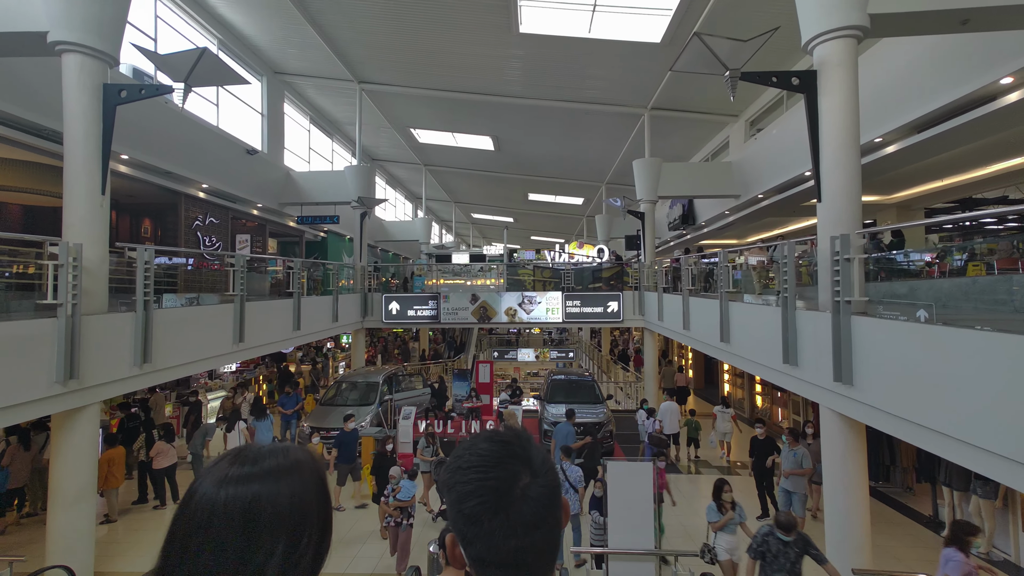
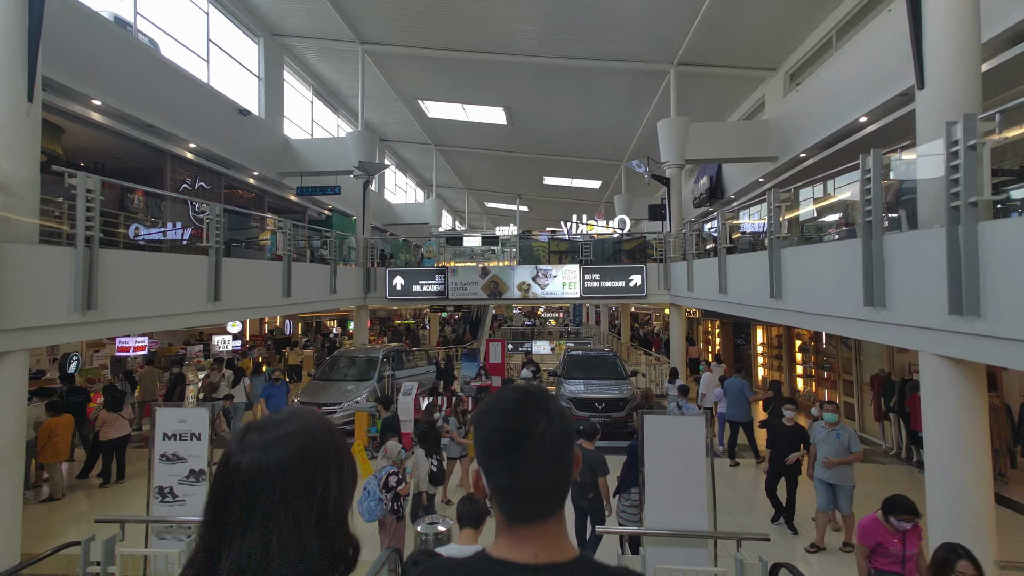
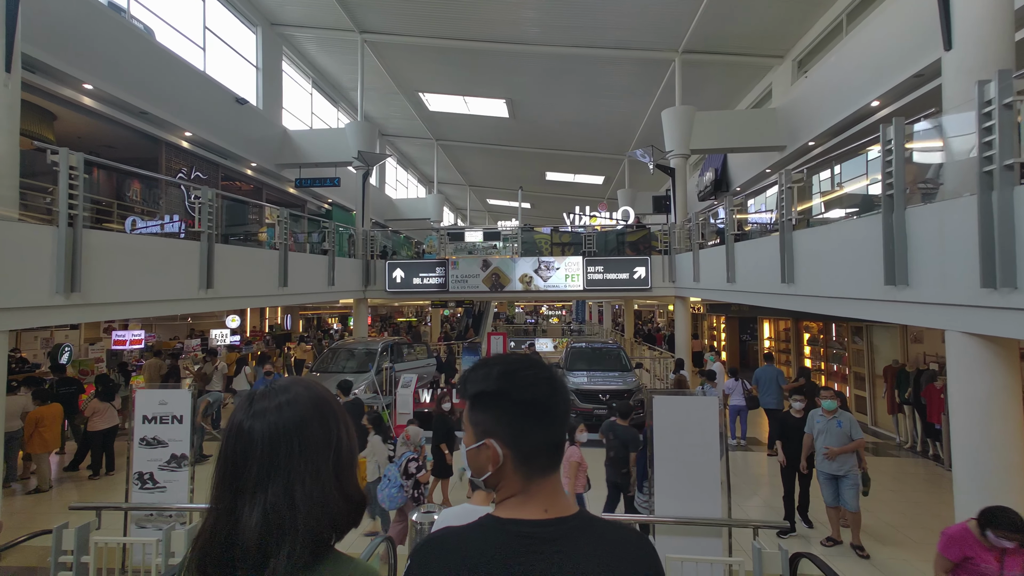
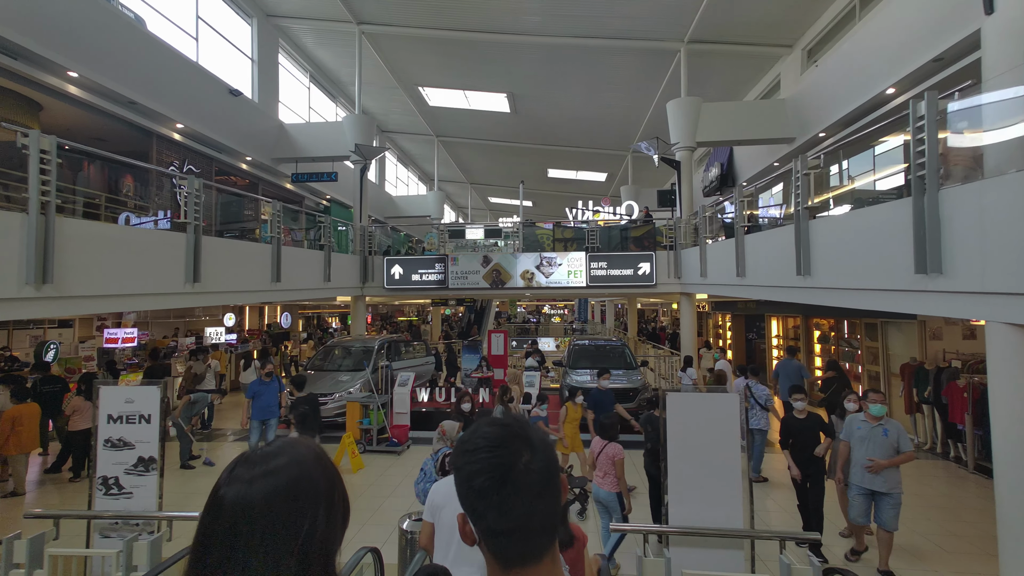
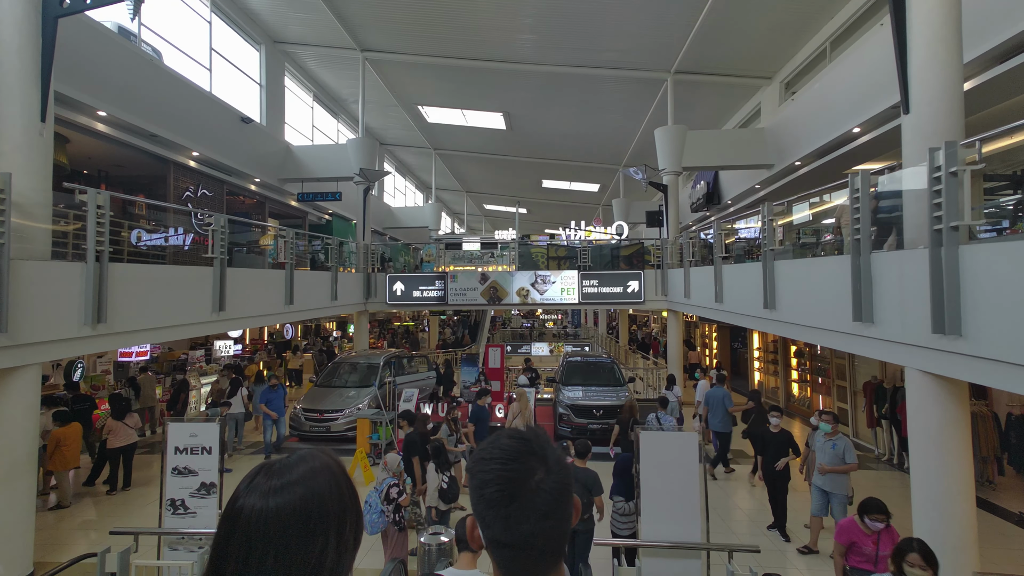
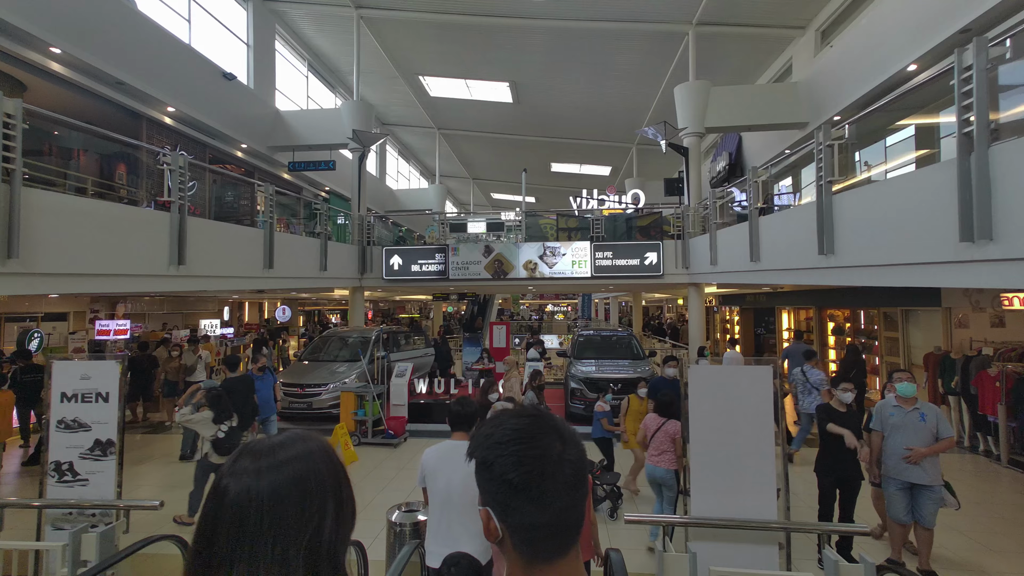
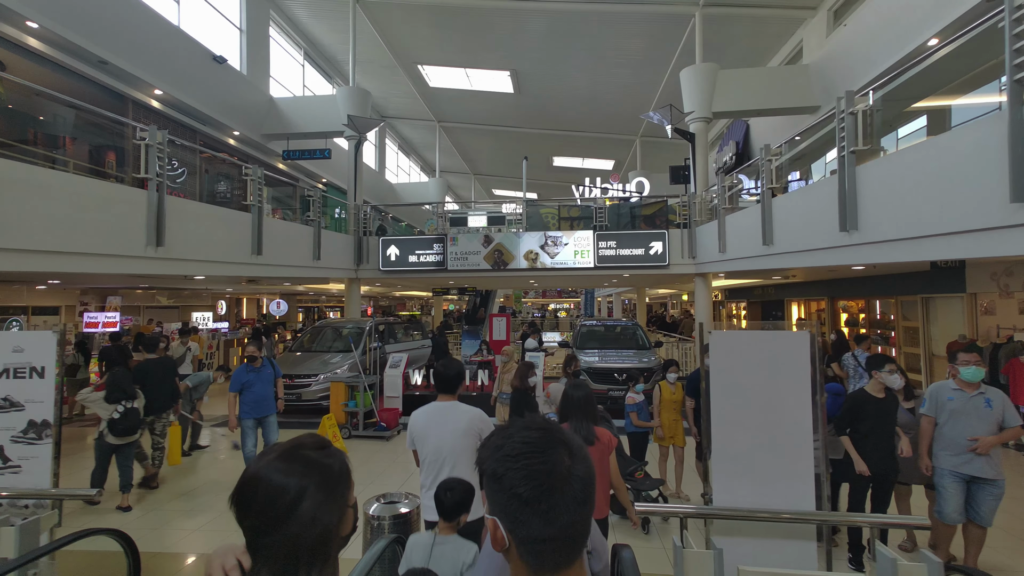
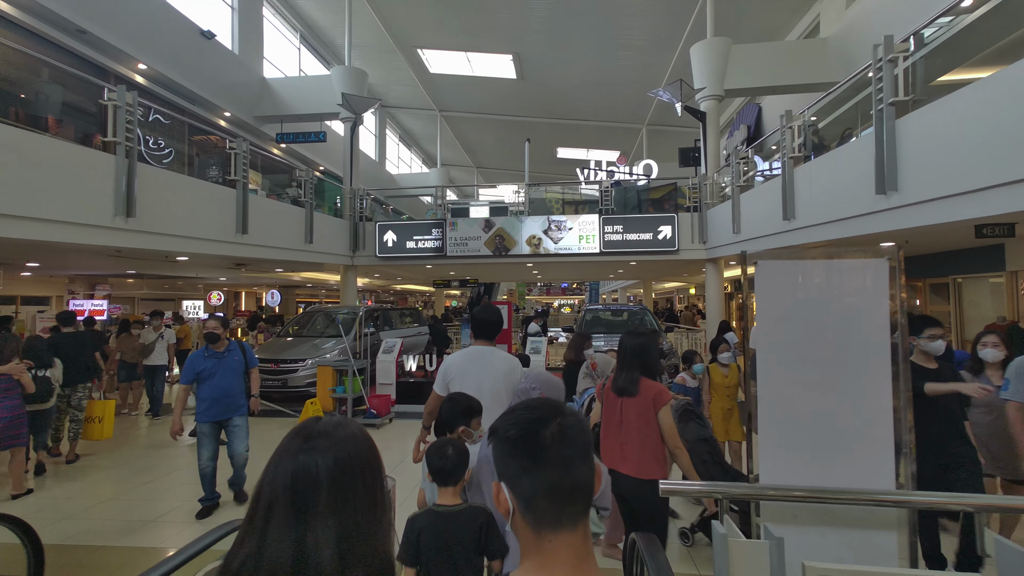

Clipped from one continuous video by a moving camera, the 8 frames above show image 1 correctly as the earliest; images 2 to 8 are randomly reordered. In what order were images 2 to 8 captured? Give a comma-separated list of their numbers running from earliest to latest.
5, 2, 3, 4, 6, 7, 8
